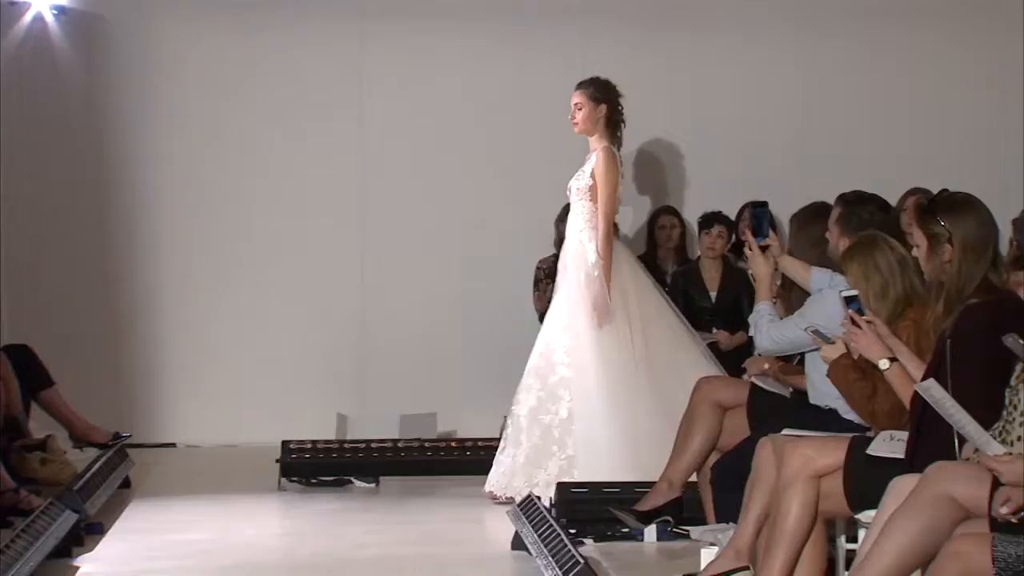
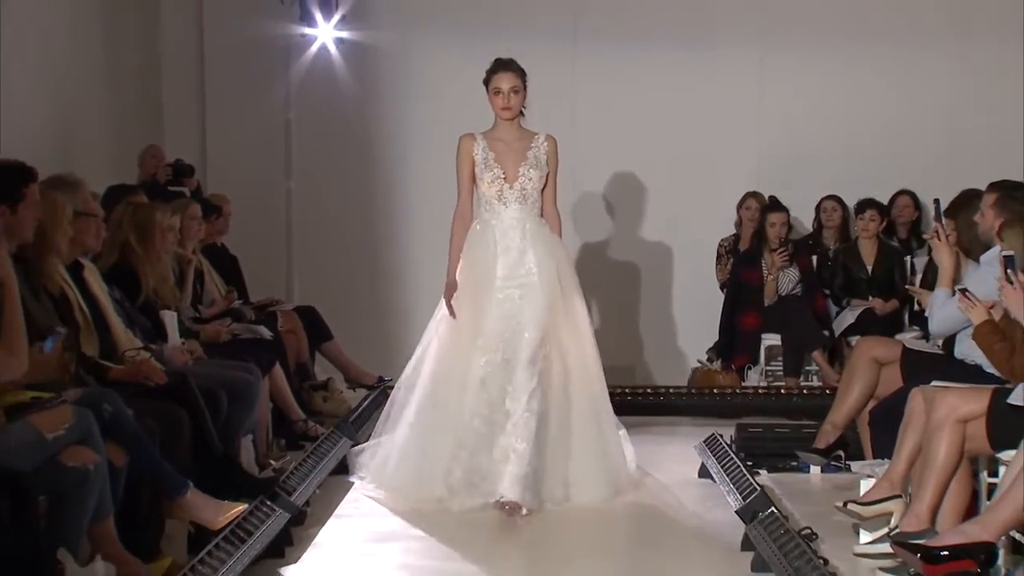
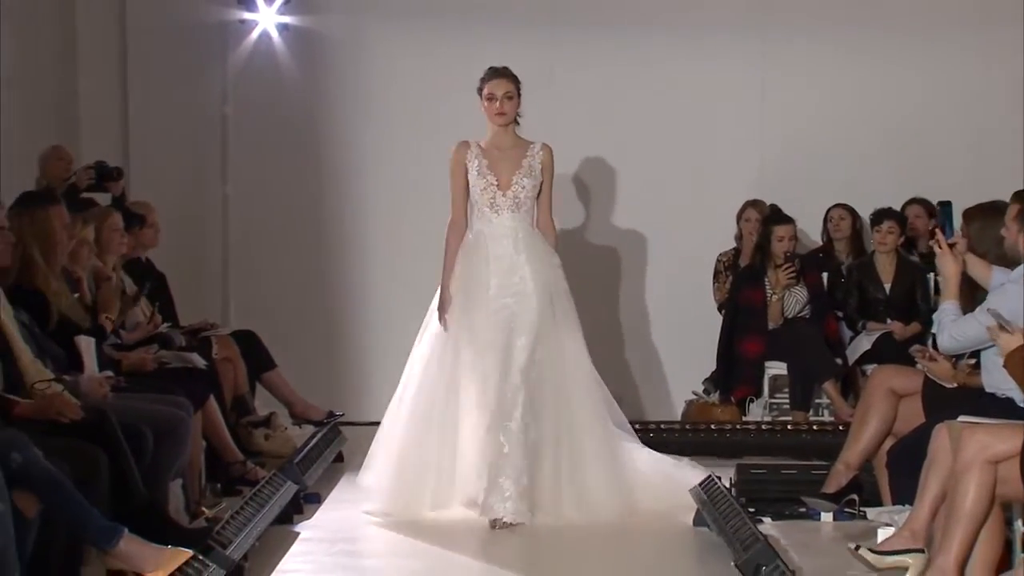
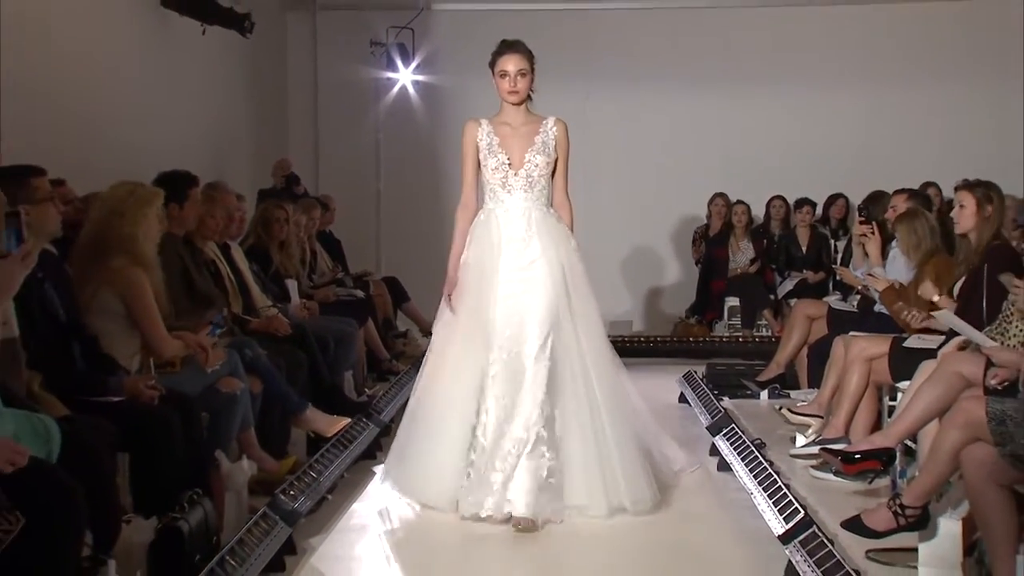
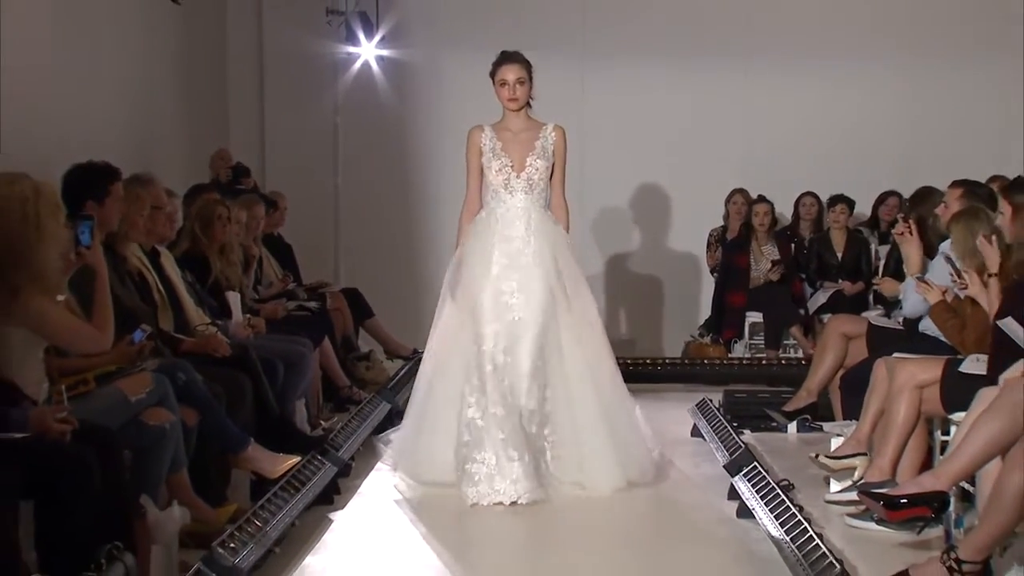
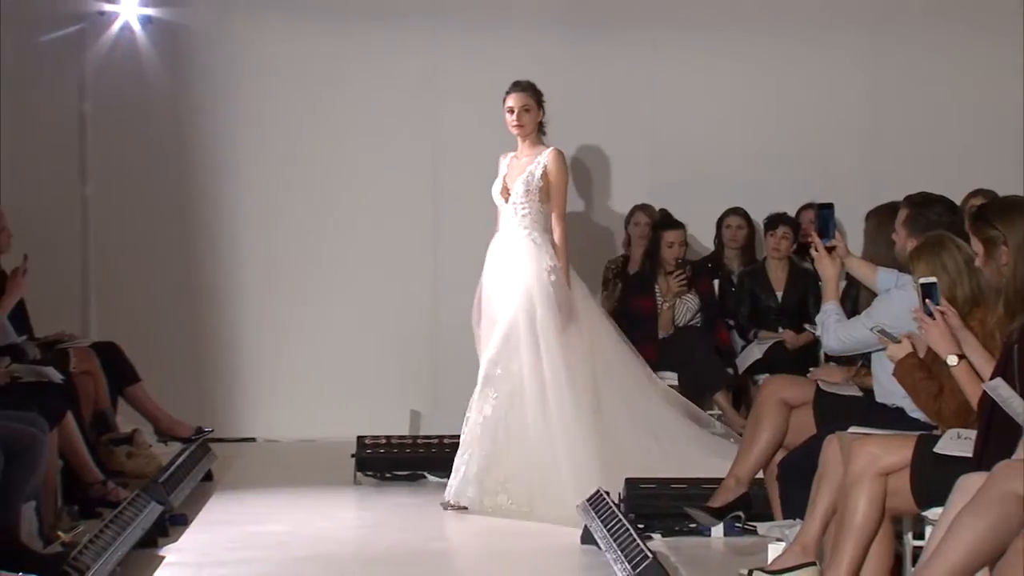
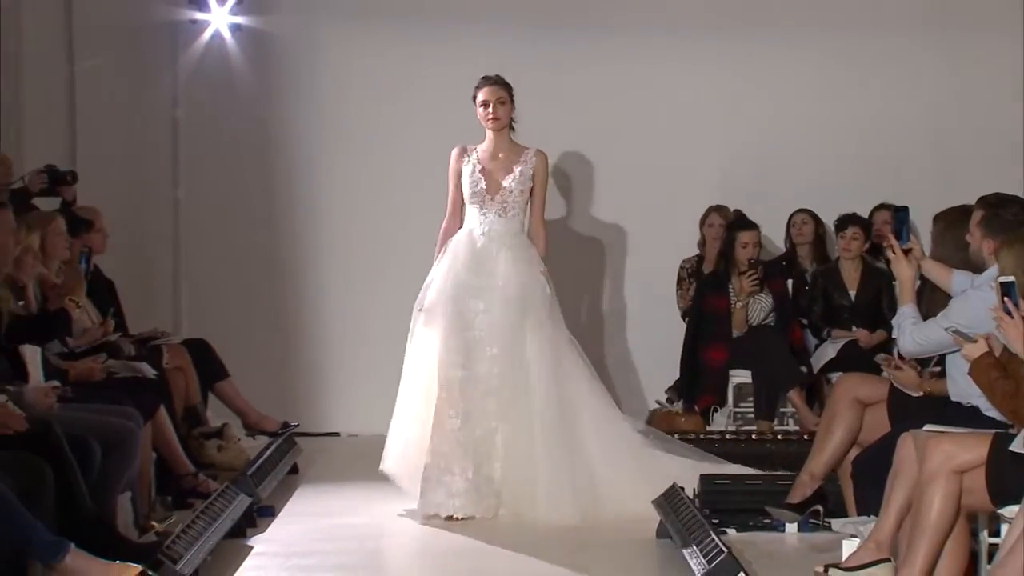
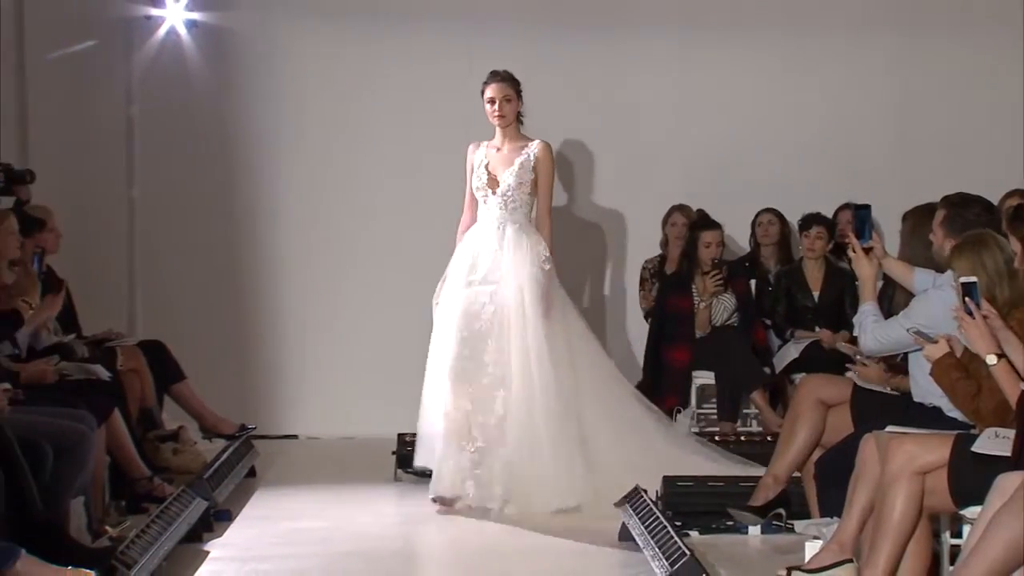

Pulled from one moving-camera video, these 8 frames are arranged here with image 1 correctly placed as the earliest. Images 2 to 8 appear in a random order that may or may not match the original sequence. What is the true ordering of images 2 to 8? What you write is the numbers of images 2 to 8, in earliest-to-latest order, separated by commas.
6, 8, 7, 3, 2, 5, 4
